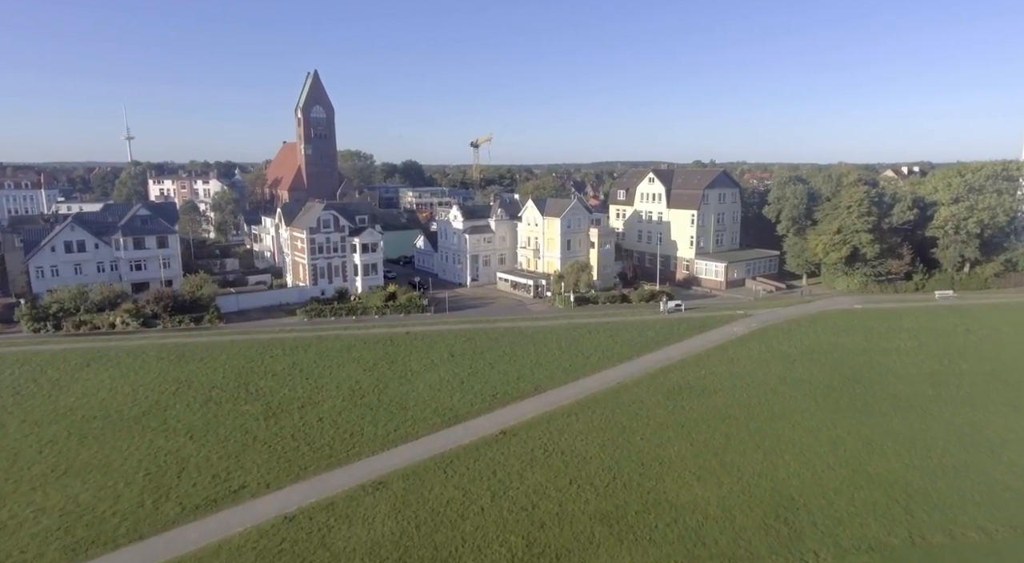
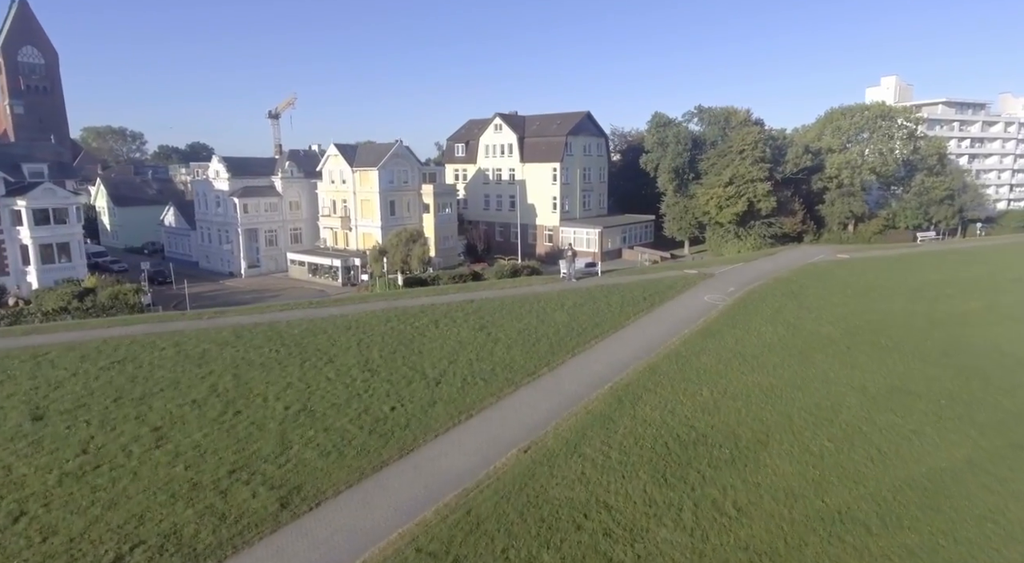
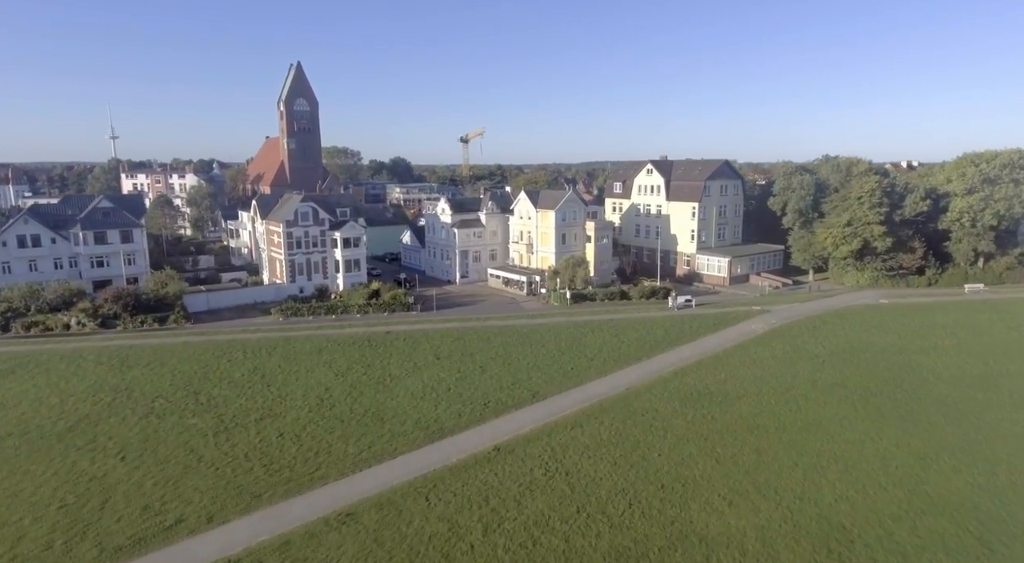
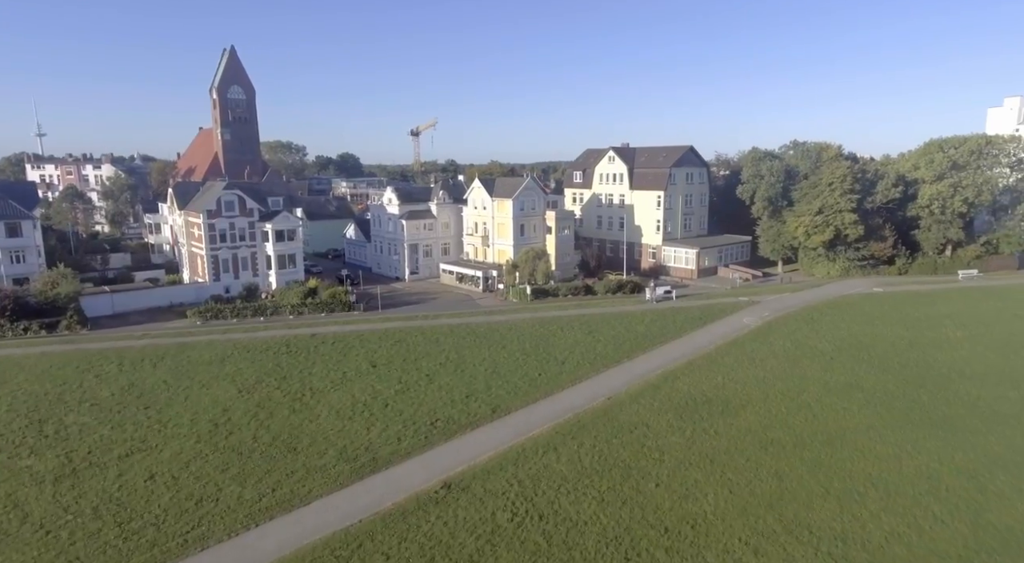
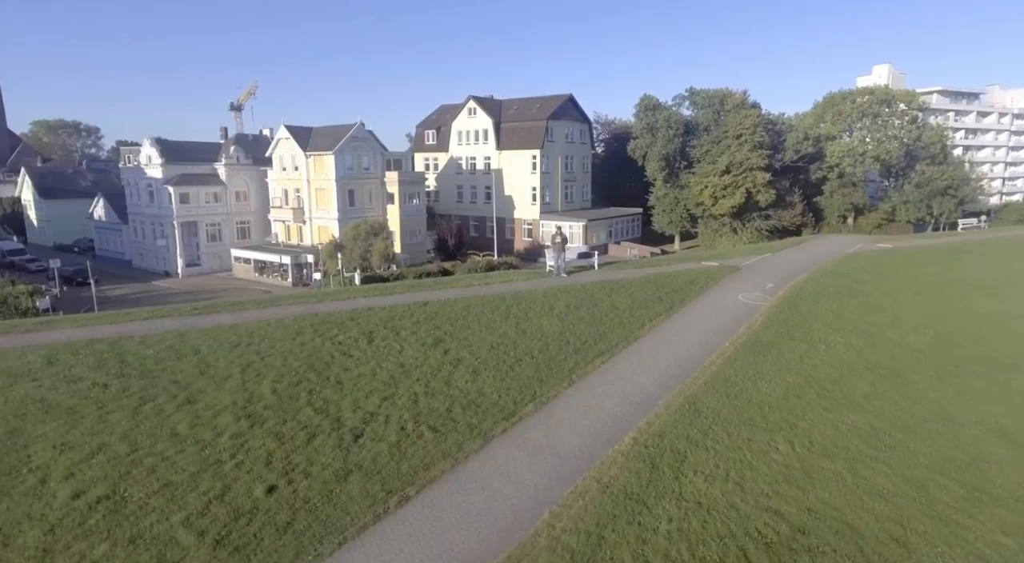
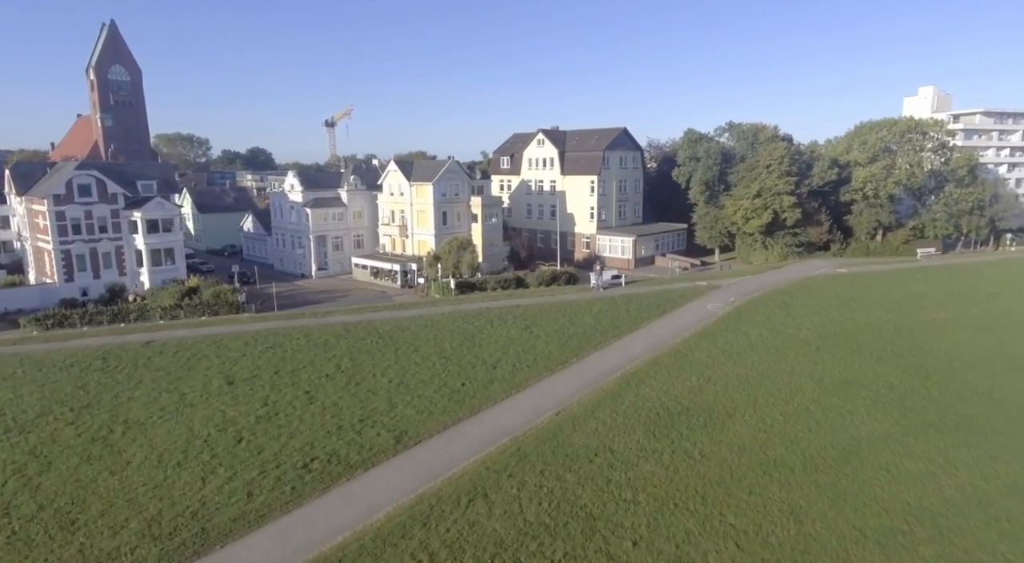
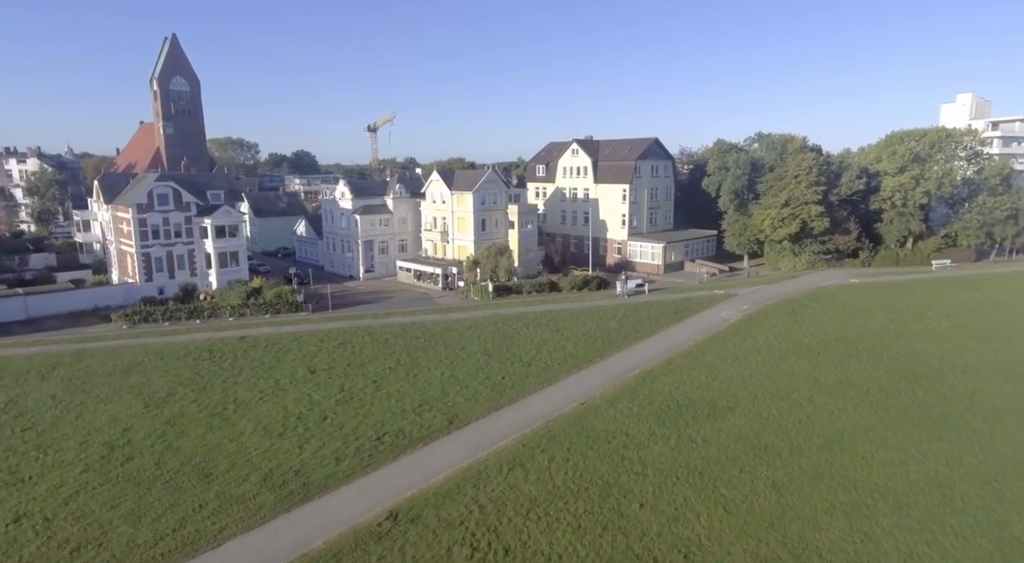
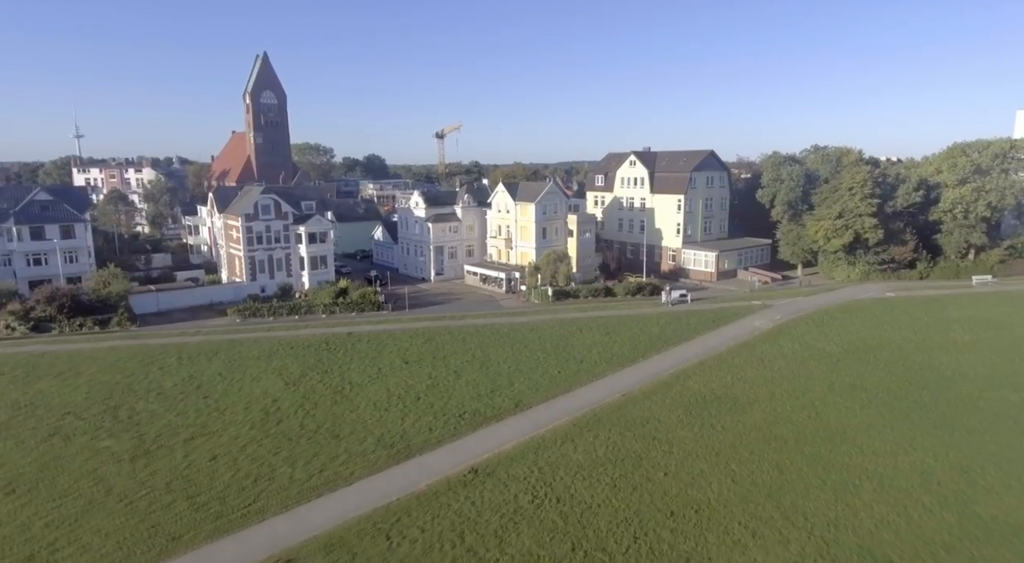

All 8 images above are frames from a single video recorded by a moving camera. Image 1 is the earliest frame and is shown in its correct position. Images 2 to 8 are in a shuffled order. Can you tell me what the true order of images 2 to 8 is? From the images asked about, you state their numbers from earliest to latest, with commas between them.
3, 8, 4, 7, 6, 2, 5
